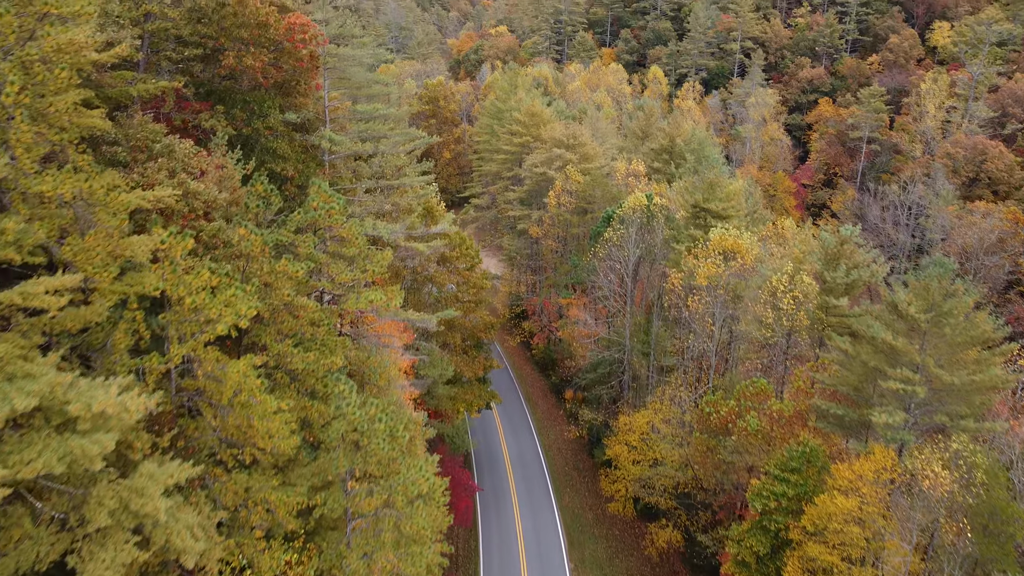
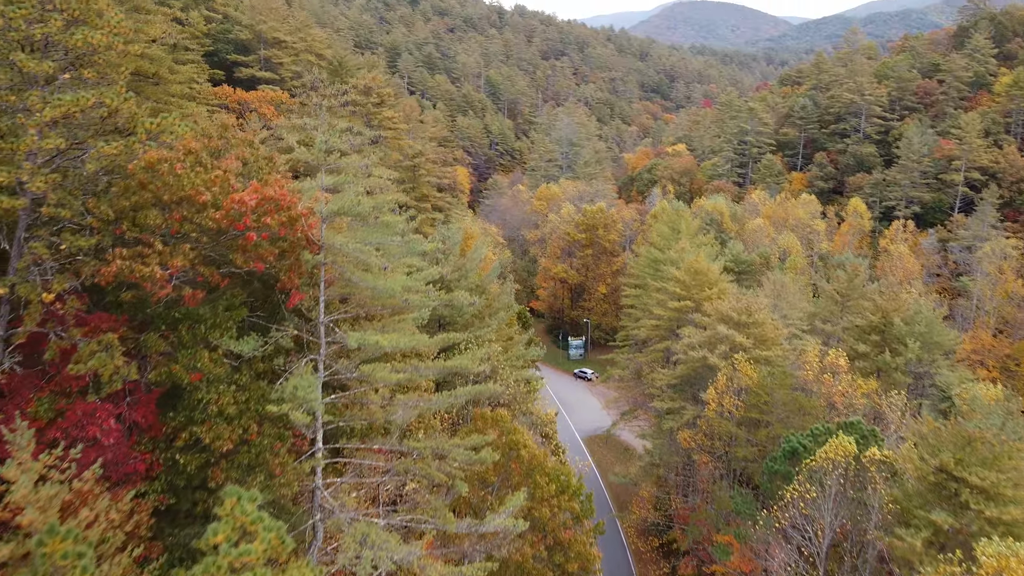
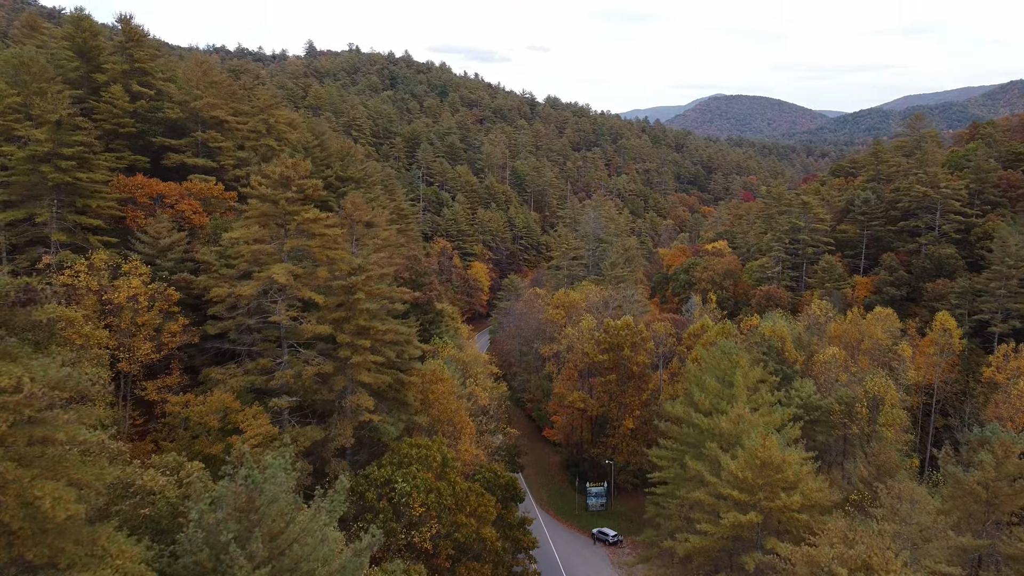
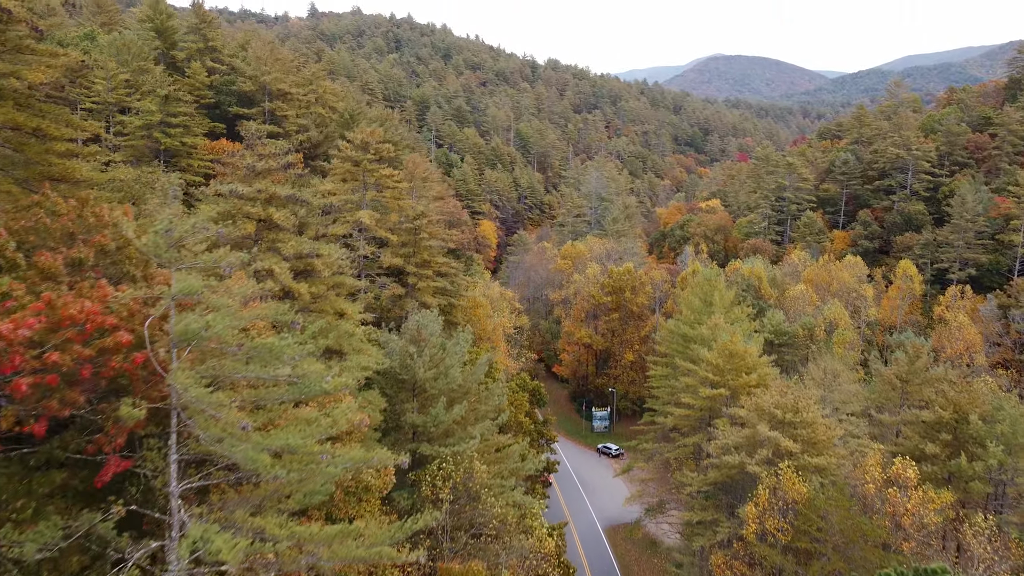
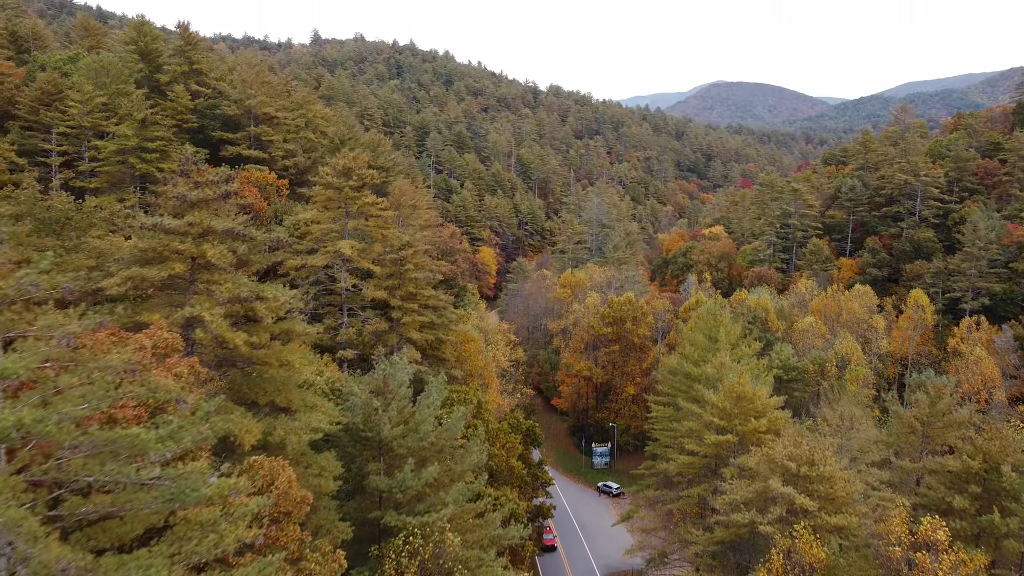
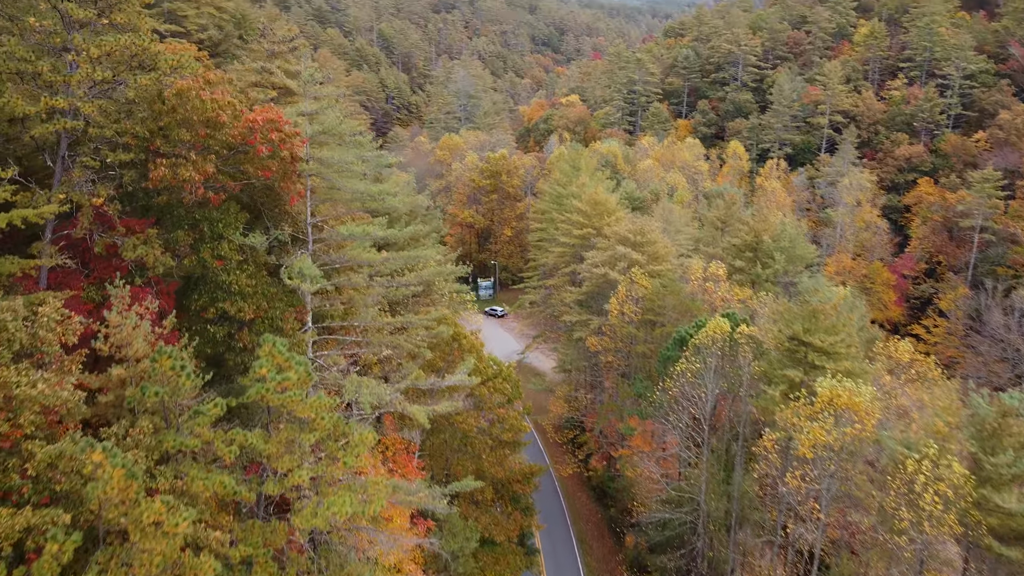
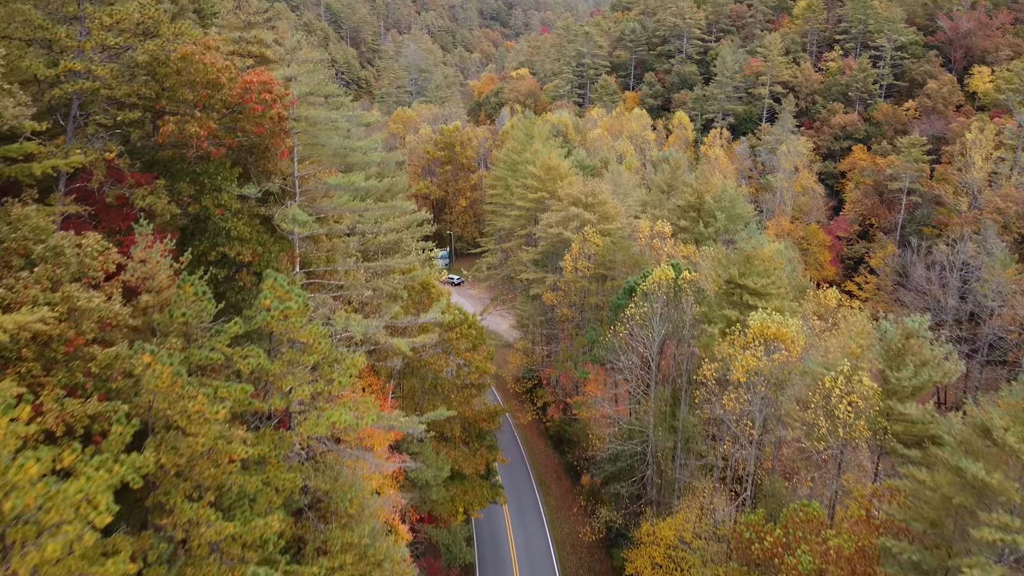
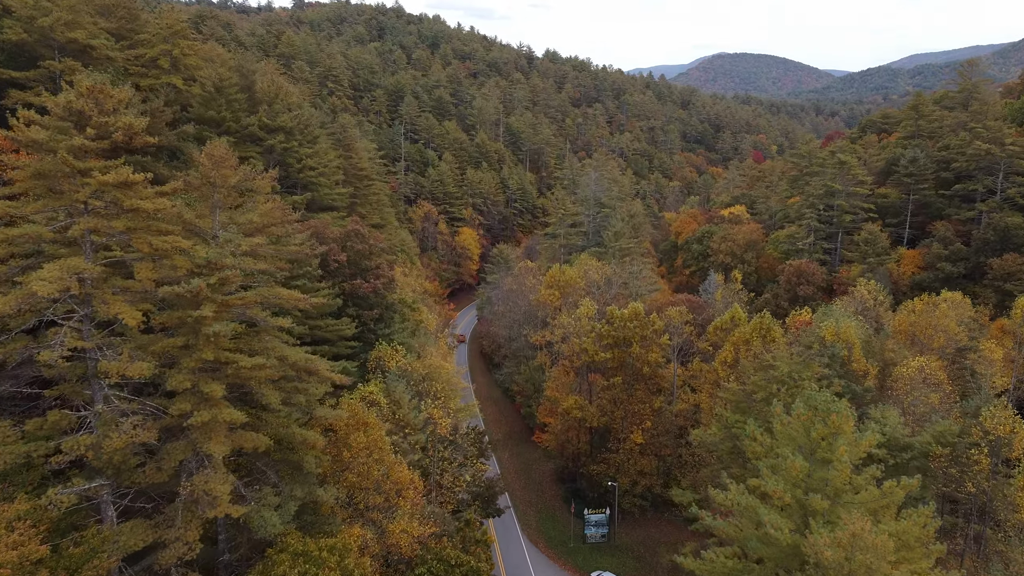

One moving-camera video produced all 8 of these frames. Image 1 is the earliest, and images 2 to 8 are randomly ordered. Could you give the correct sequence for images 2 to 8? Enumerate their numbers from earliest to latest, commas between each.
7, 6, 2, 4, 5, 3, 8
